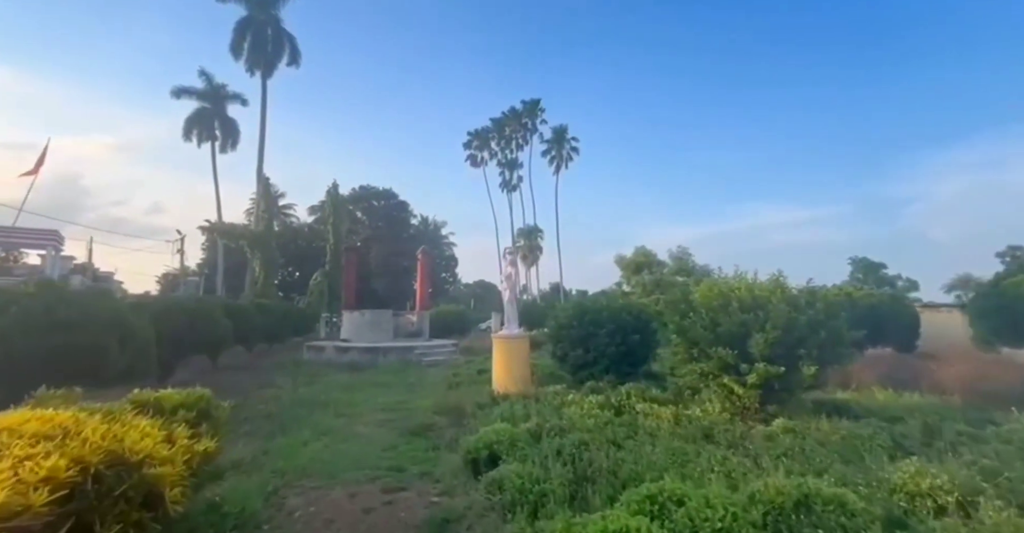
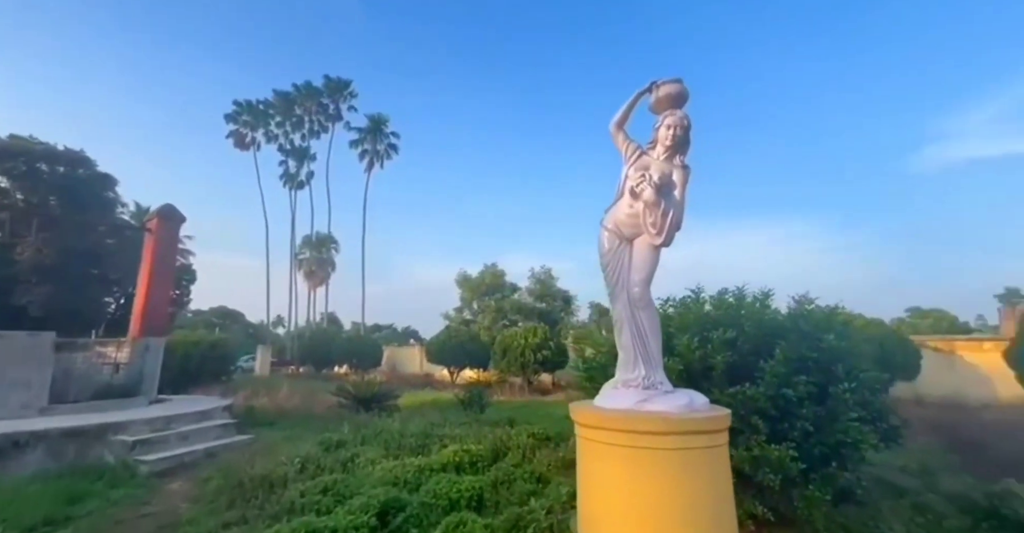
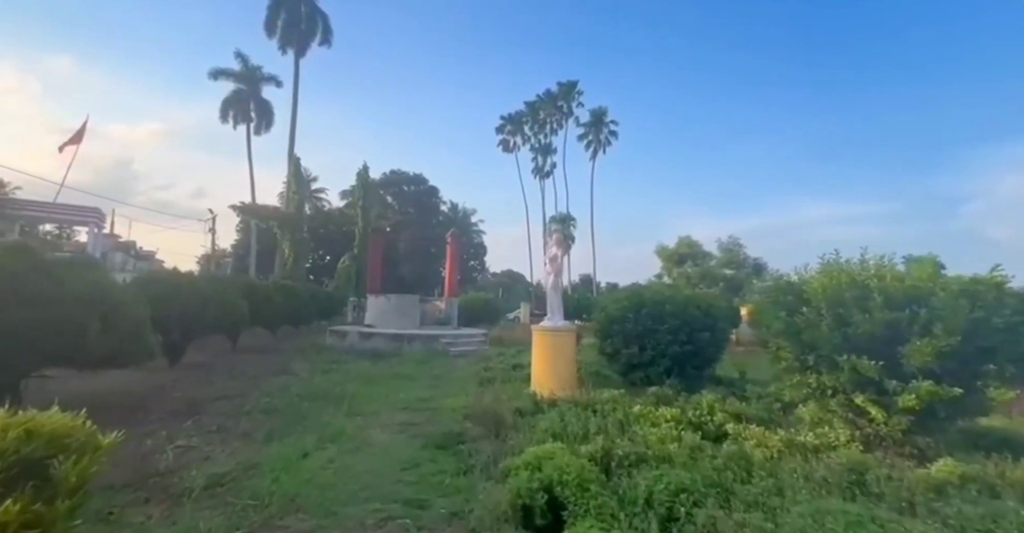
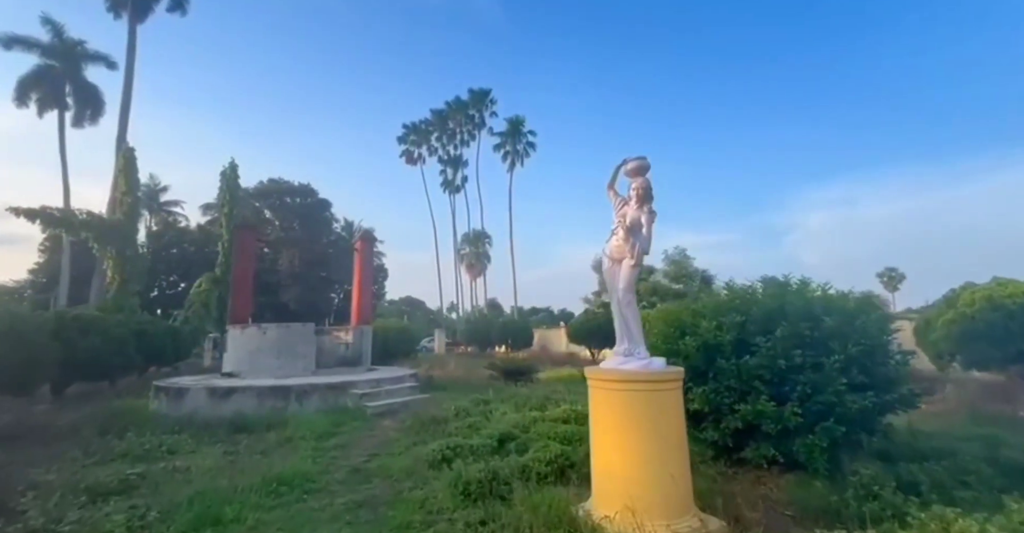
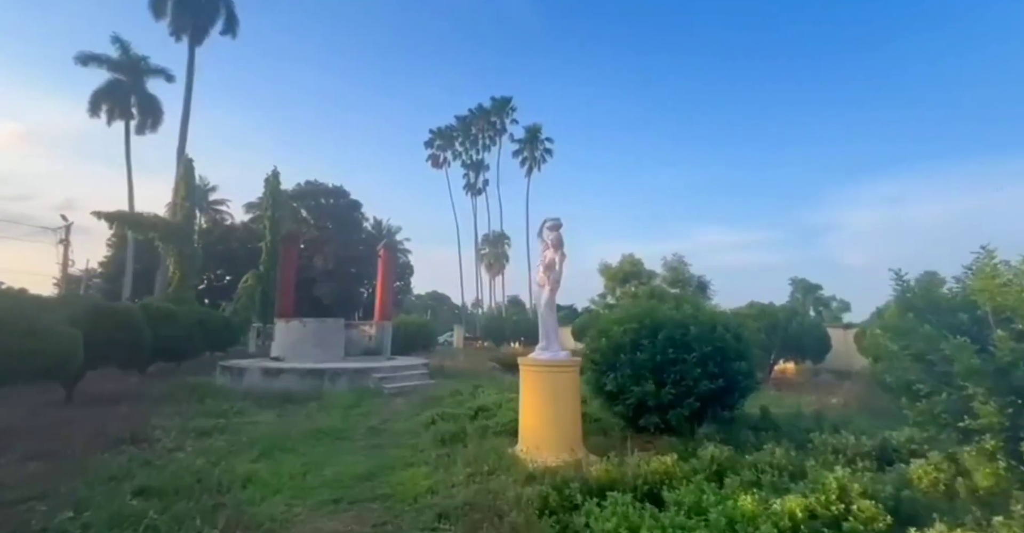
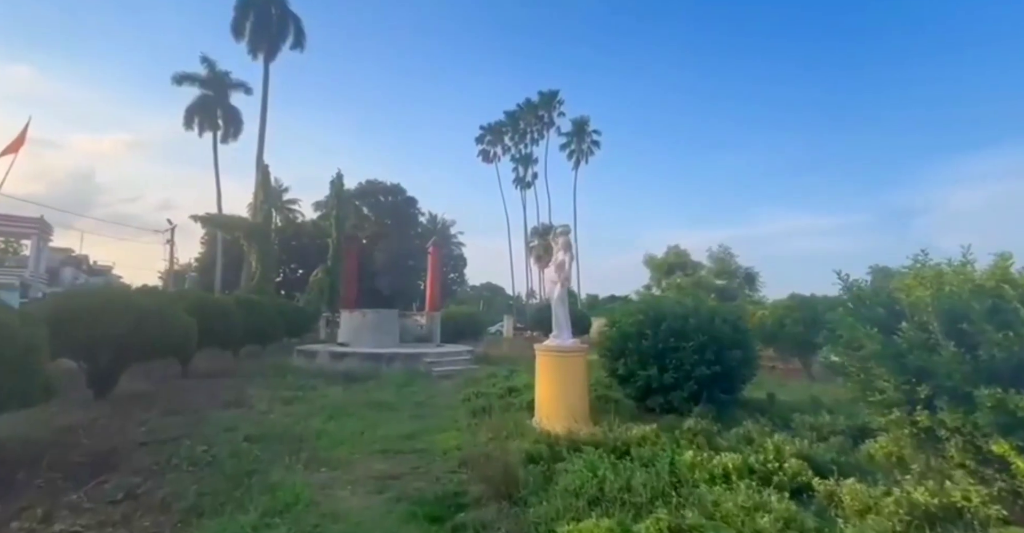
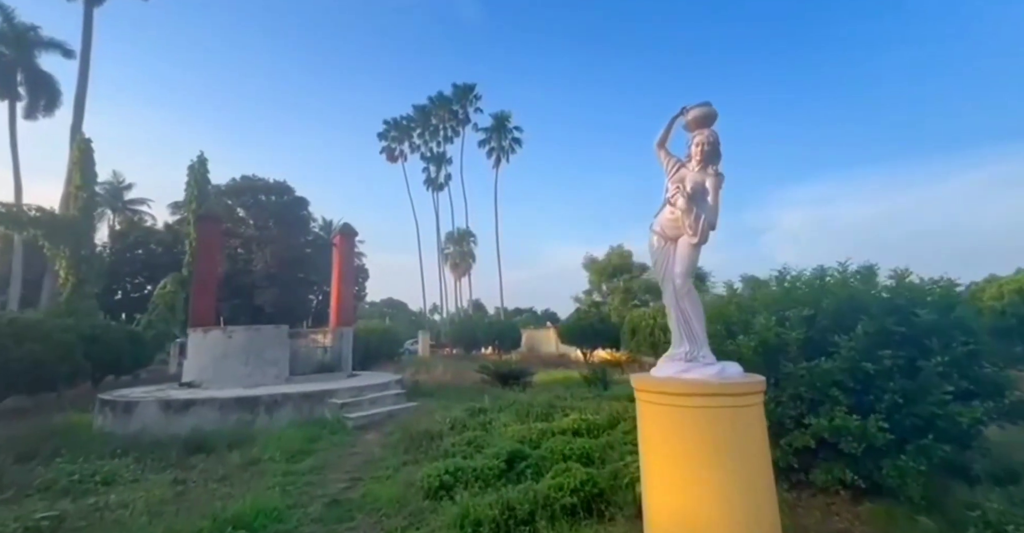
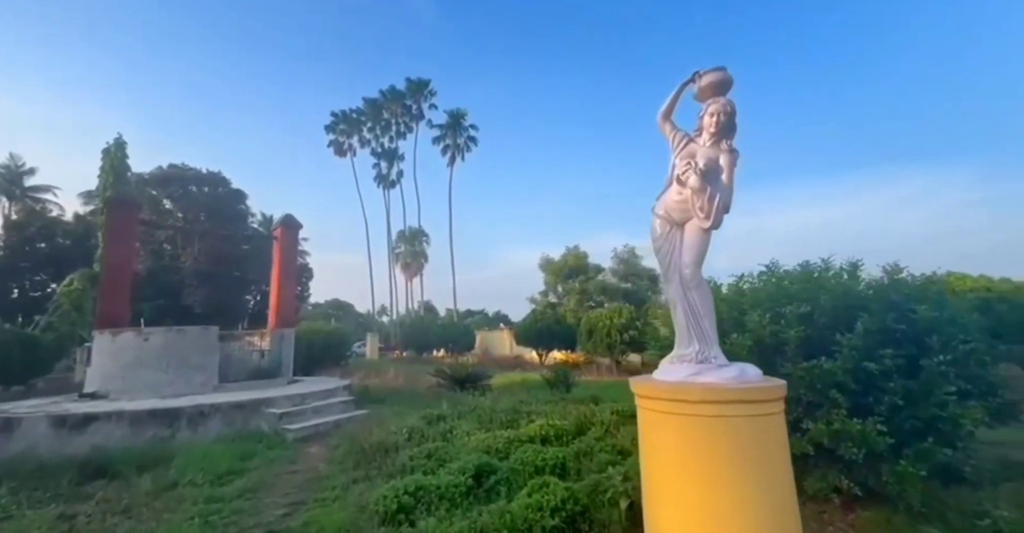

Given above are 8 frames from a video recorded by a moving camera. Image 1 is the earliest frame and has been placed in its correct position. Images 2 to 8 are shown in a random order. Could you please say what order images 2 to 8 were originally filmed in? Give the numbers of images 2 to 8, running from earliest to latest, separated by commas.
3, 6, 5, 4, 7, 8, 2
